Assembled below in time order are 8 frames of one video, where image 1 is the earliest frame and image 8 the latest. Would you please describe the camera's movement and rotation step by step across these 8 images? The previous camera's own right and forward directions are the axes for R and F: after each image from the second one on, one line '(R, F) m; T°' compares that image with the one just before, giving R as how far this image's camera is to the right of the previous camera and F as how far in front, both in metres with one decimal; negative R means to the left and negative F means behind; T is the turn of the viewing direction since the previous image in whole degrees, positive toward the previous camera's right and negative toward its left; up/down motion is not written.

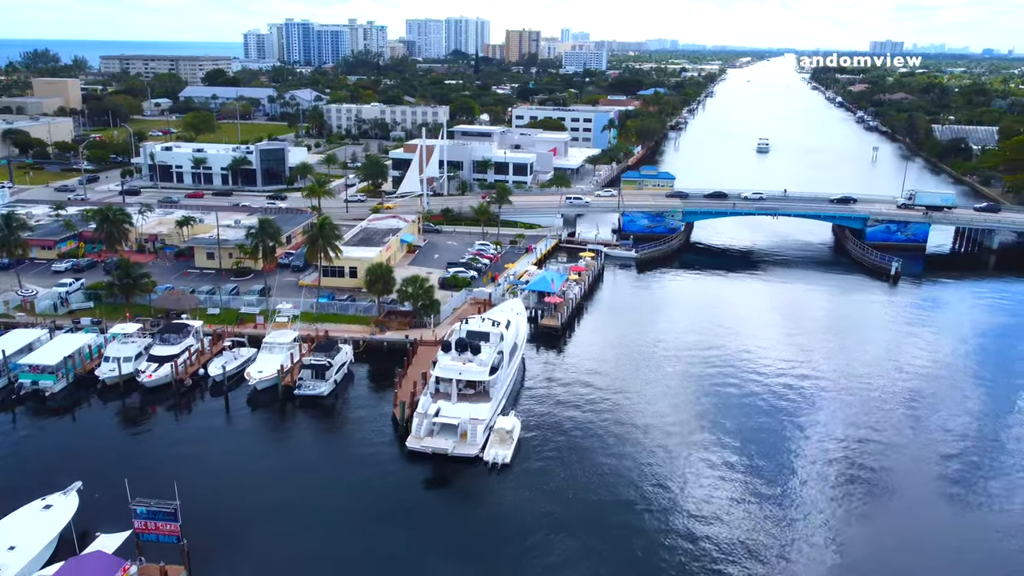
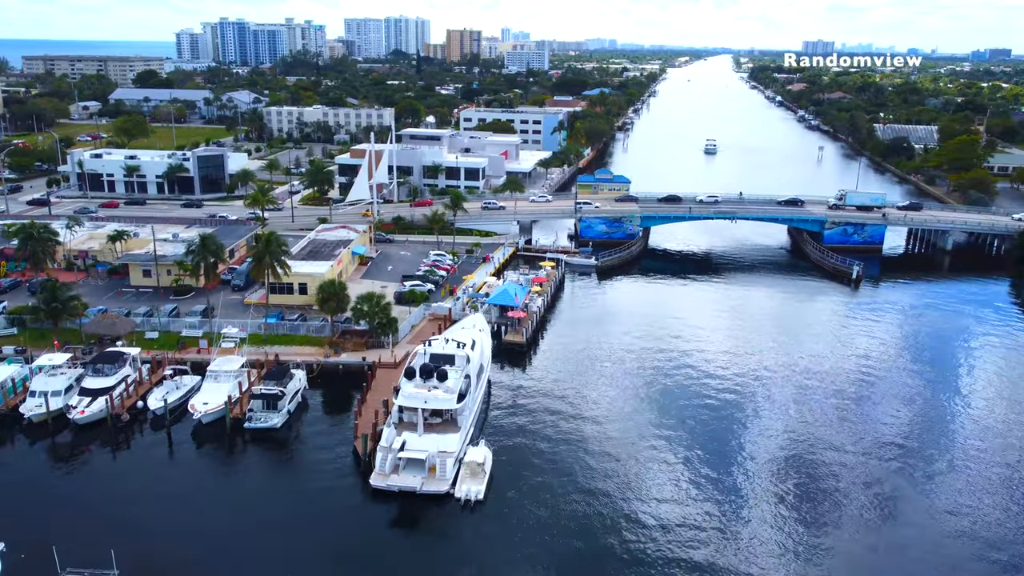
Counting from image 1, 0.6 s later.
(-1.0, +2.4) m; +4°
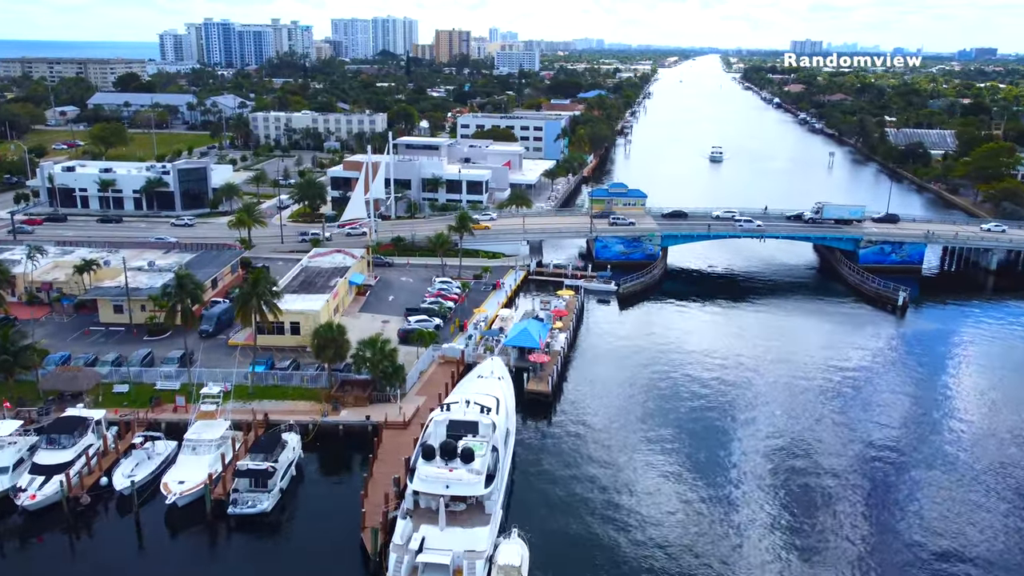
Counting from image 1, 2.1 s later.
(-1.8, +5.9) m; +1°
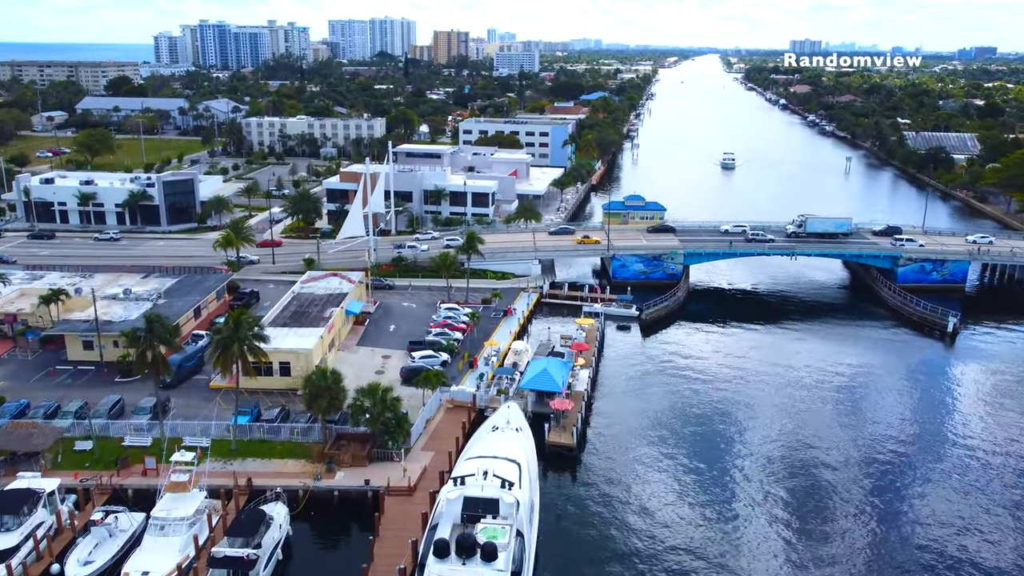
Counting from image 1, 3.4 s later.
(-0.9, +5.1) m; 0°
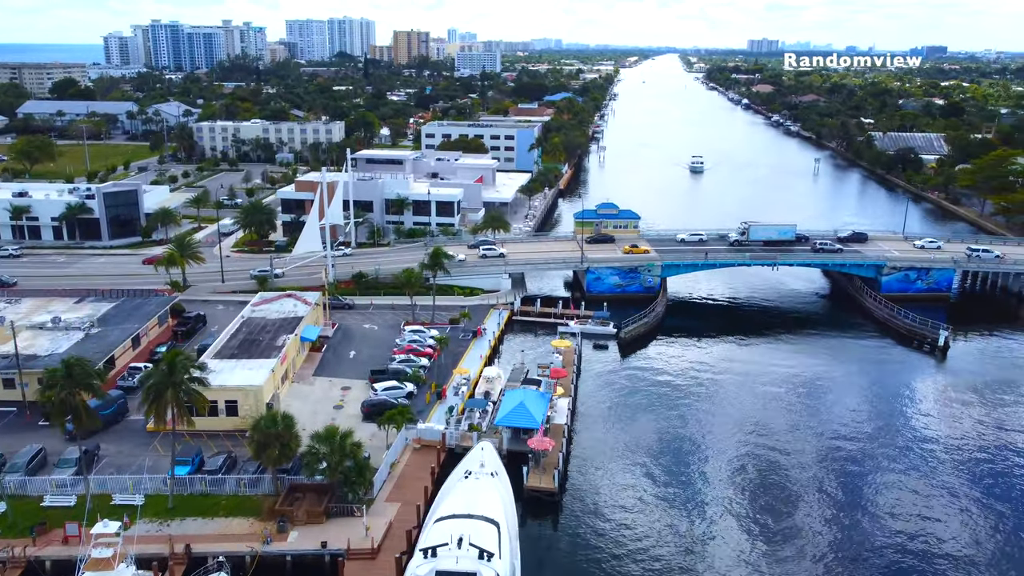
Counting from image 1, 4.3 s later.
(-0.3, +3.6) m; +3°
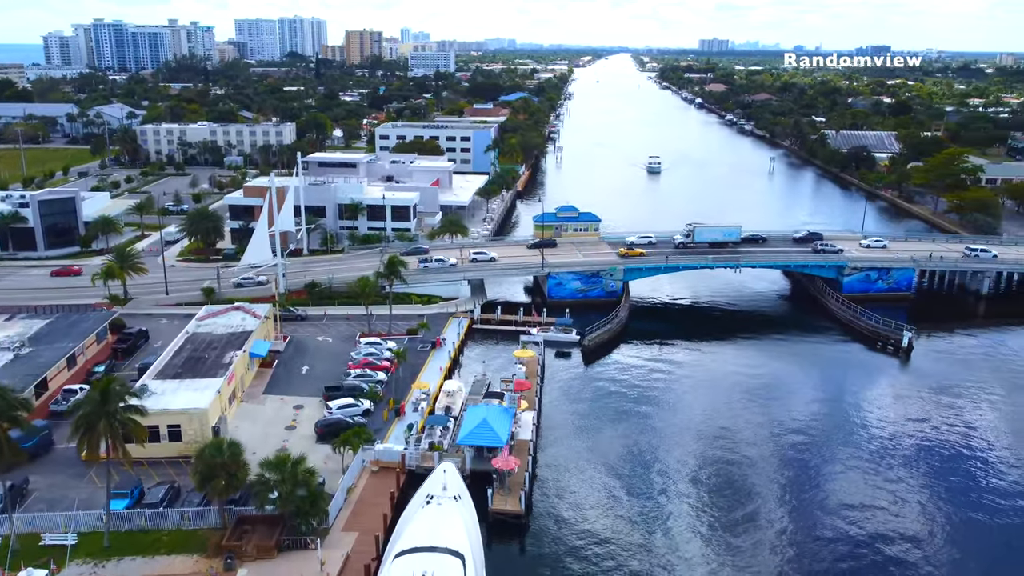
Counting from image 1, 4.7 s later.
(-0.1, +1.6) m; +3°
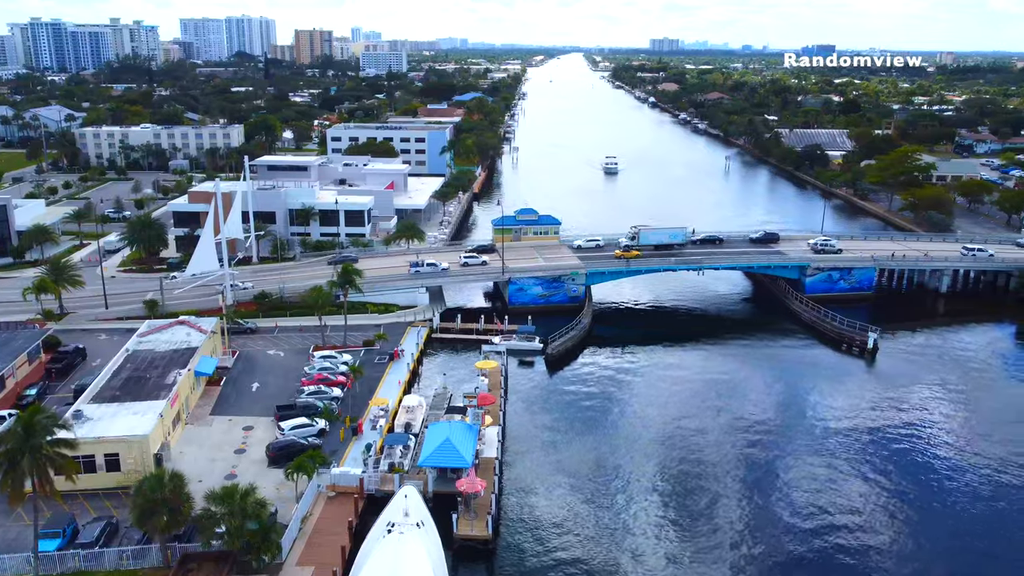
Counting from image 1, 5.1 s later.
(-0.2, +1.7) m; +3°
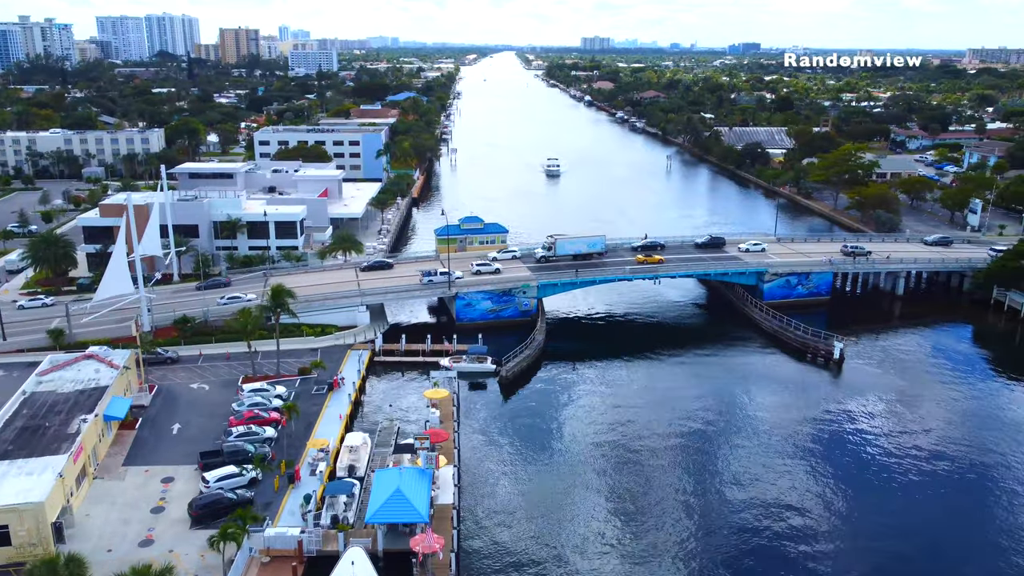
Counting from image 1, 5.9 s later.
(-0.6, +3.6) m; +4°
